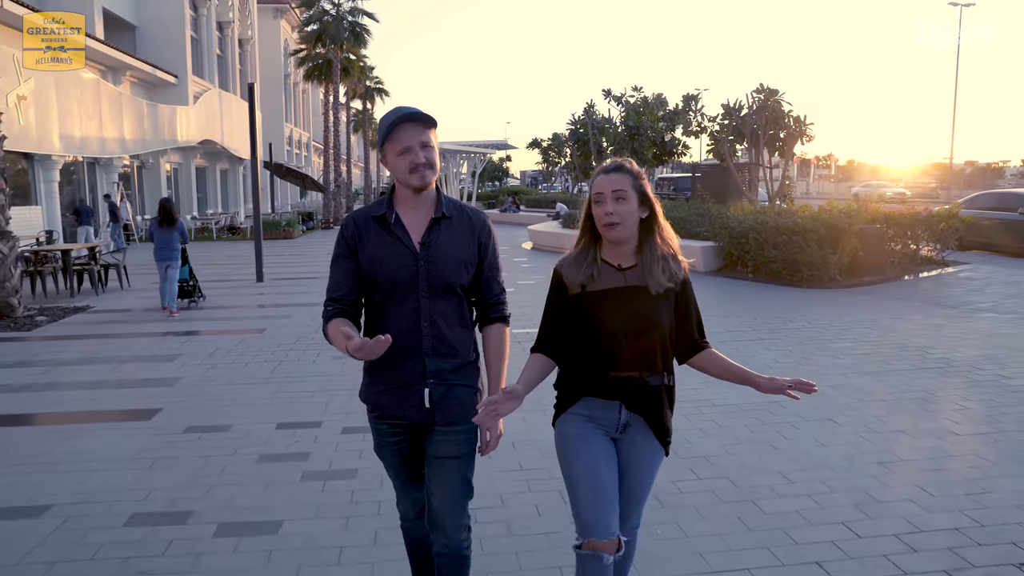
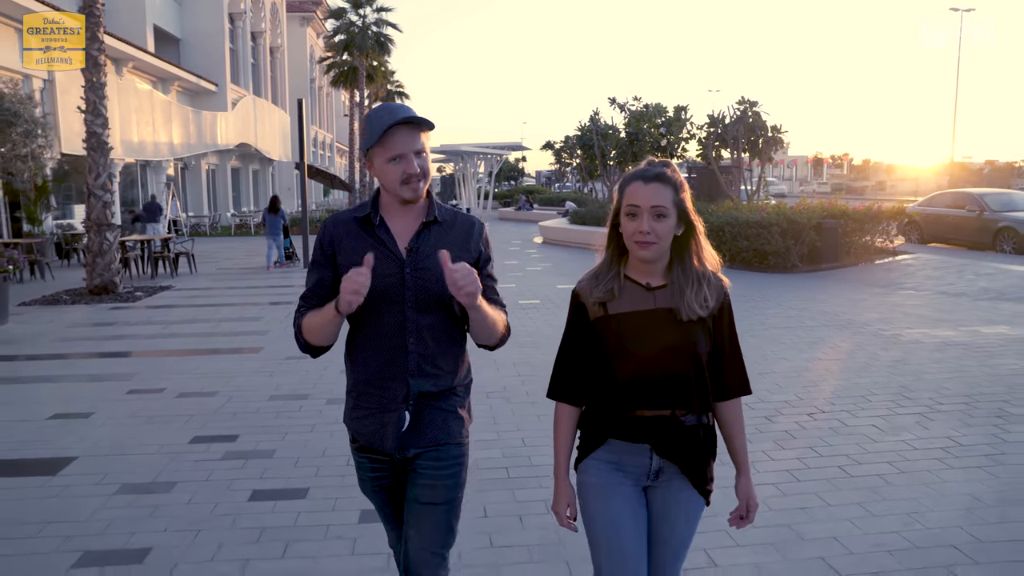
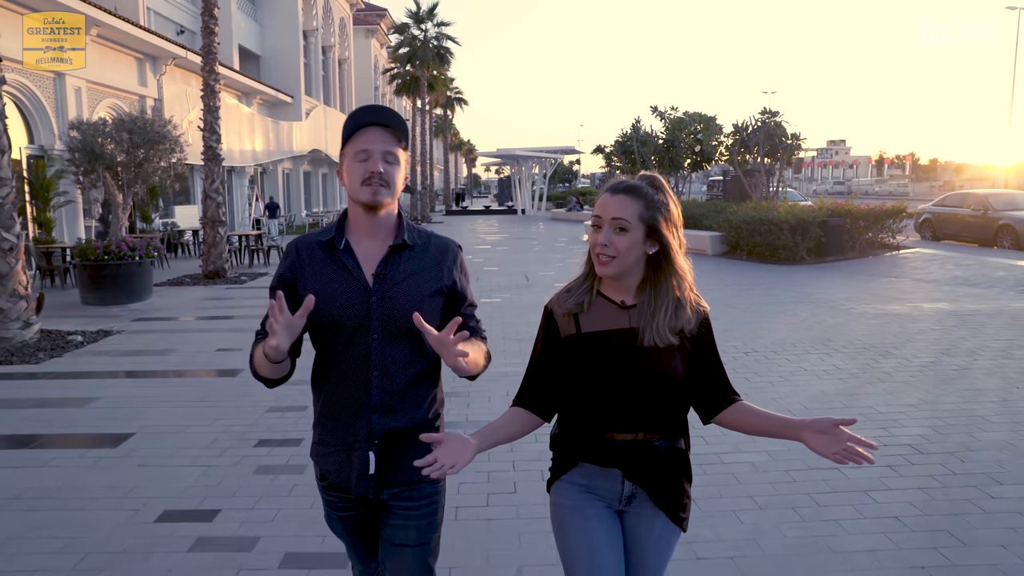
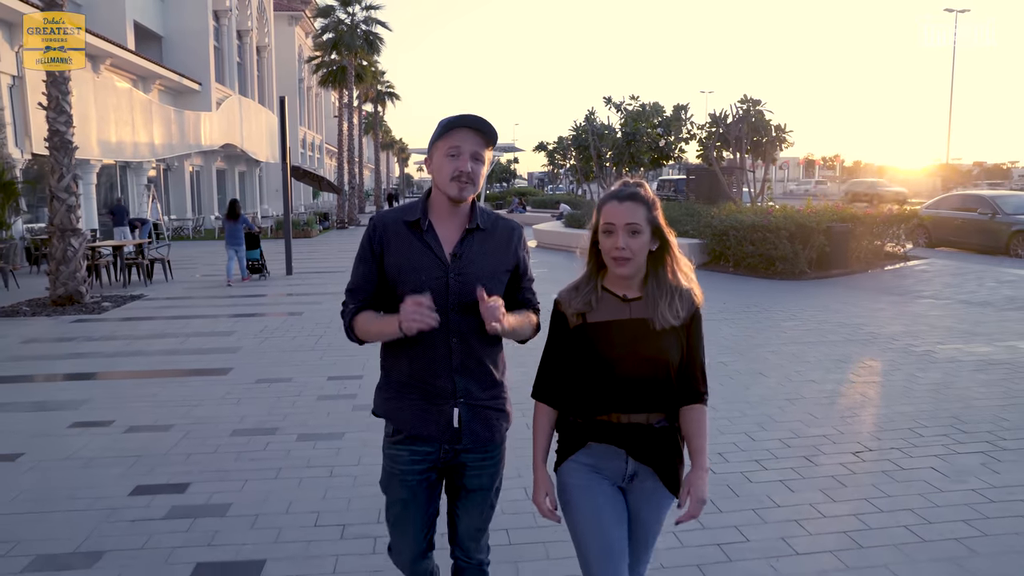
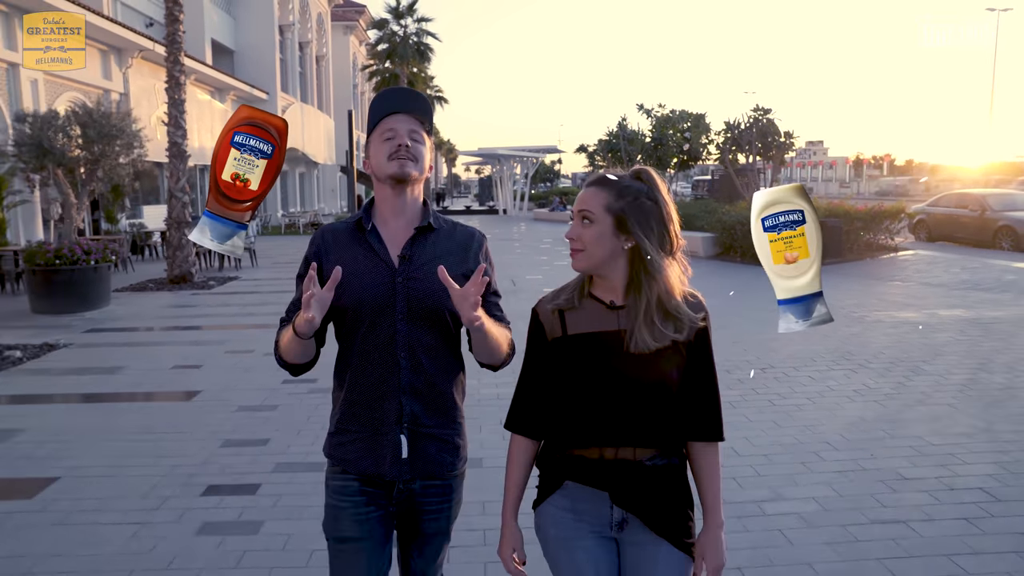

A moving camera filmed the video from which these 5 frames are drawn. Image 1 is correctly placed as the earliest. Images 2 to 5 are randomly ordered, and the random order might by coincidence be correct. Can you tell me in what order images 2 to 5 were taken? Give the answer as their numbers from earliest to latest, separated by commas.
4, 2, 5, 3
